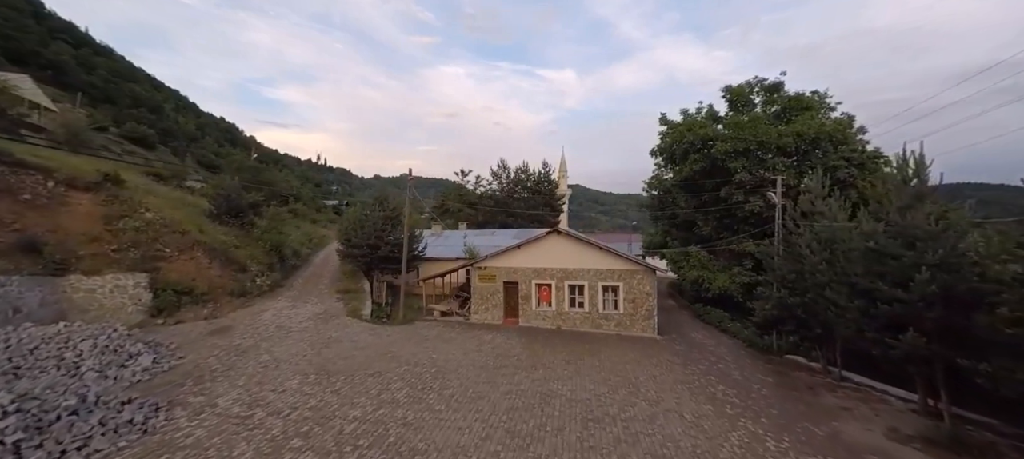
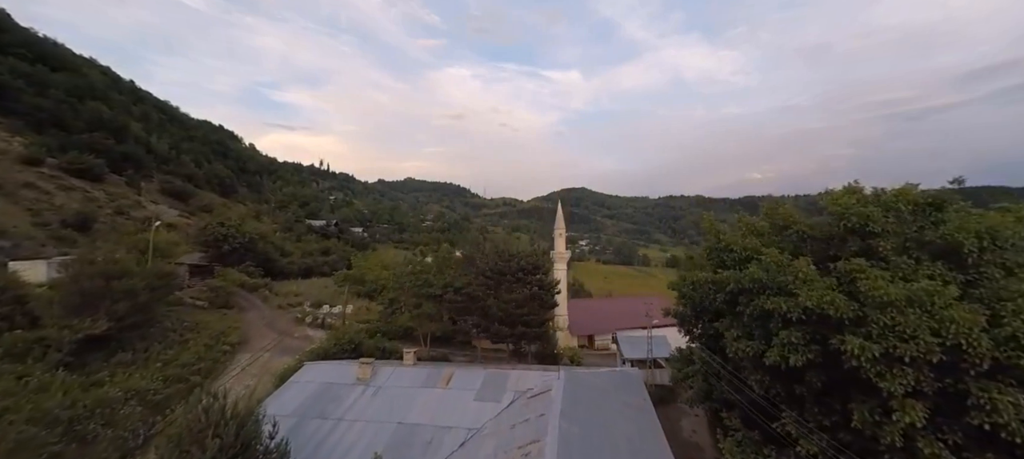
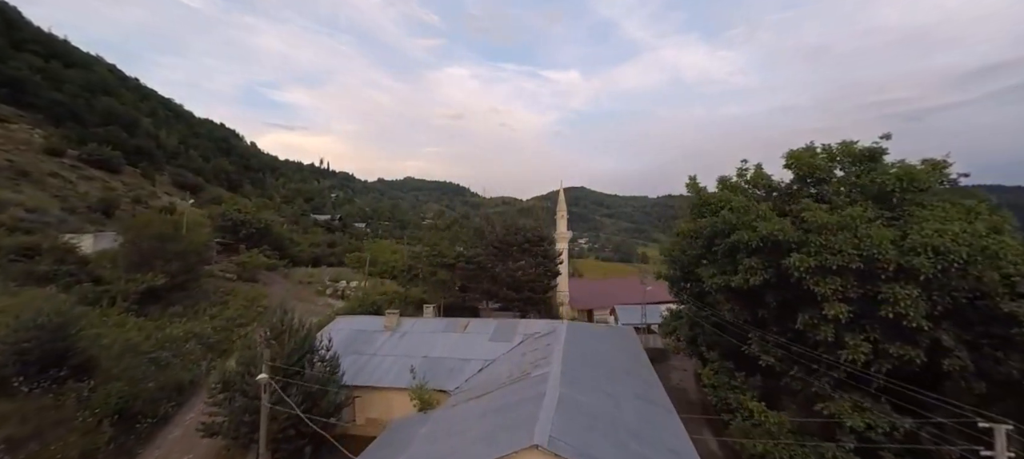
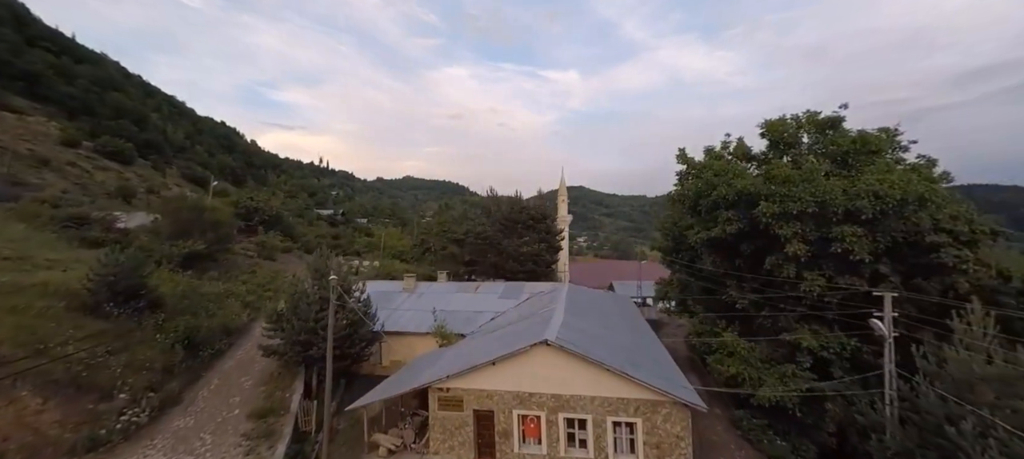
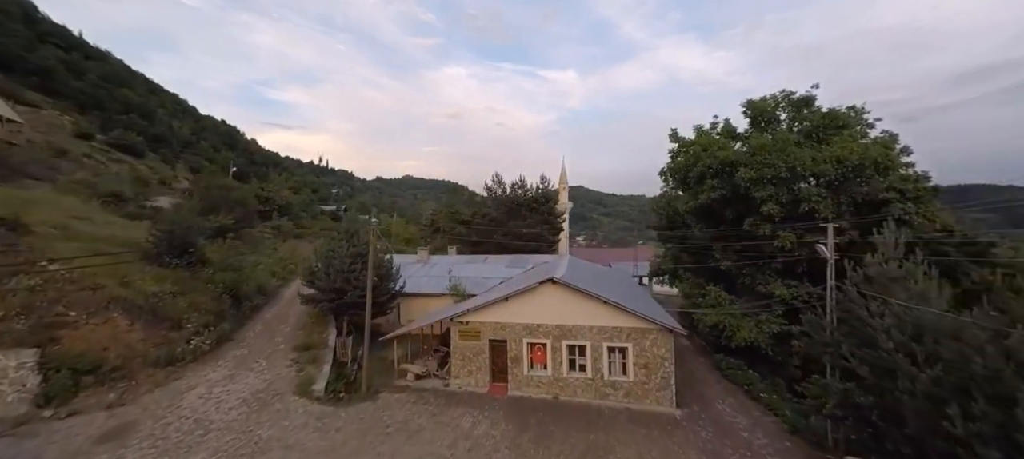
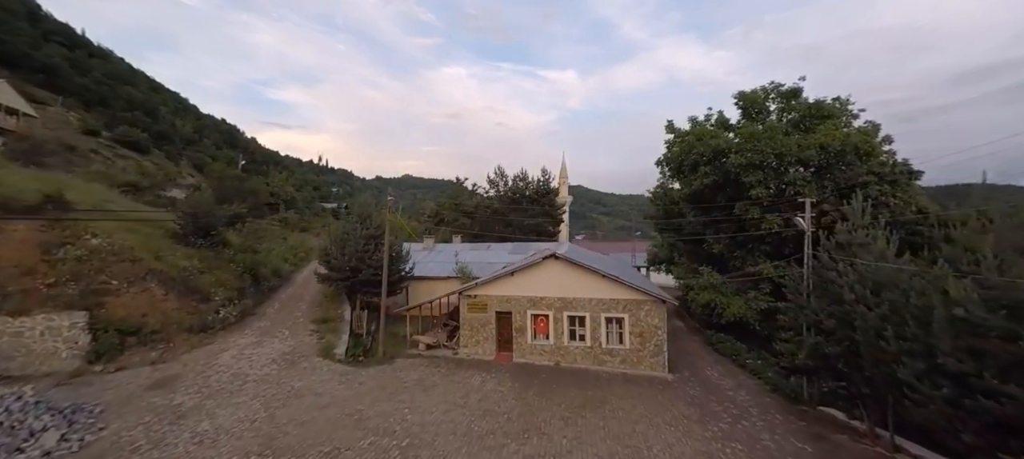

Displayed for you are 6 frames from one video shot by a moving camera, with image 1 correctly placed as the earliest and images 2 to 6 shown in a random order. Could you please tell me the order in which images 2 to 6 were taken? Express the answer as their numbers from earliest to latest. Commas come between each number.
6, 5, 4, 3, 2
